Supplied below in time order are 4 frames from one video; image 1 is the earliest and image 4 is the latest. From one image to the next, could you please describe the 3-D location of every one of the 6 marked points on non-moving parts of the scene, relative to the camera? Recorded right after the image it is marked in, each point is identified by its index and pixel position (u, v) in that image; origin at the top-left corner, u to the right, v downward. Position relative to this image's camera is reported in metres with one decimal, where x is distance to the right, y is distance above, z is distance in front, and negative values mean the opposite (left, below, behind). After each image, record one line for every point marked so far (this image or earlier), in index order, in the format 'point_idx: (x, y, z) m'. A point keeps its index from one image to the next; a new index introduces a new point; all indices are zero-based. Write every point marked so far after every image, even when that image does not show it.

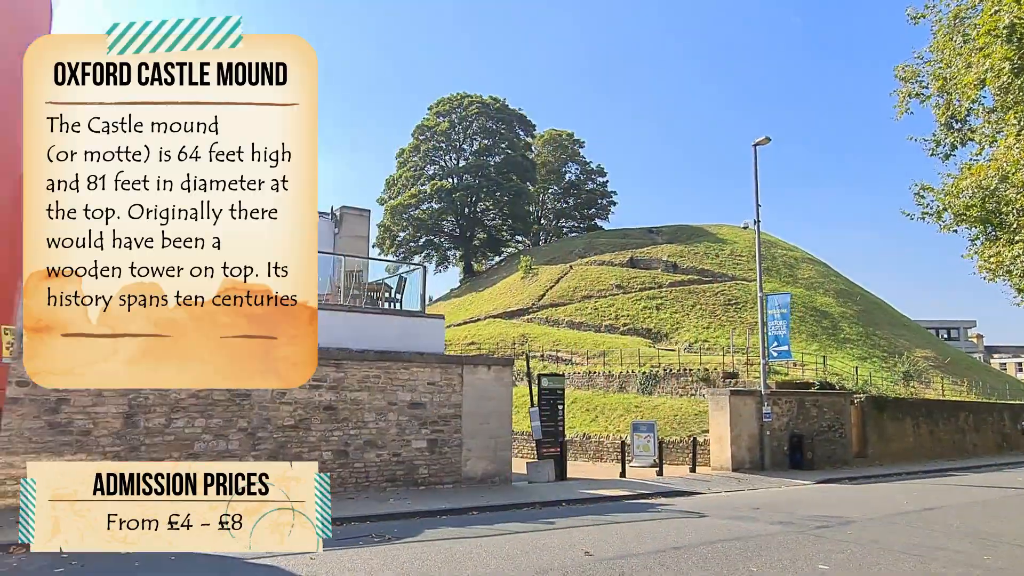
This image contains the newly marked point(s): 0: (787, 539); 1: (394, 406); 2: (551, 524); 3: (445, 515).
0: (+3.9, -3.7, +10.6) m
1: (-2.5, -2.5, +15.3) m
2: (+0.6, -3.8, +11.6) m
3: (-1.2, -4.1, +13.2) m
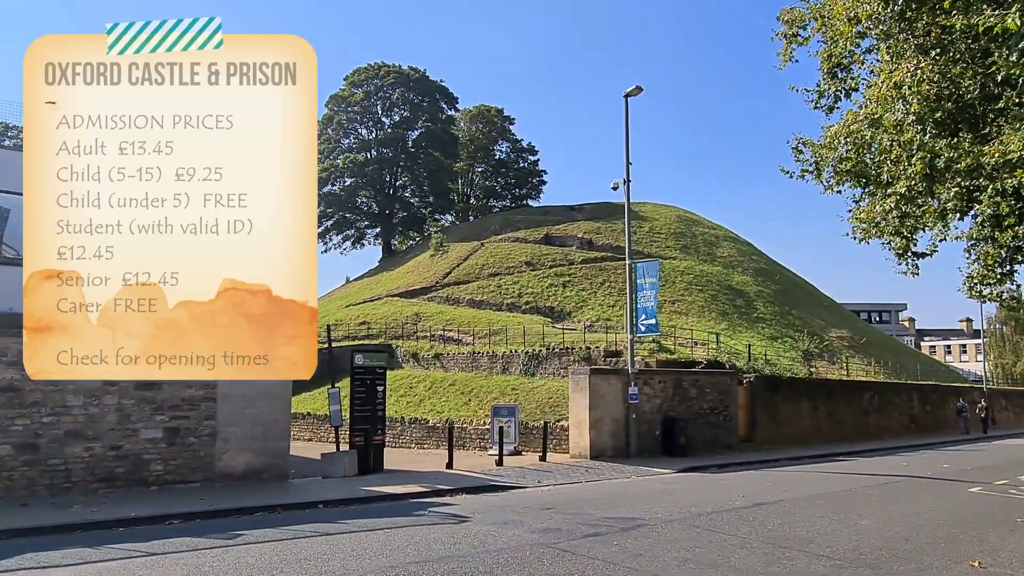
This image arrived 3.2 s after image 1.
0: (0.0, -2.9, +8.0) m
1: (-6.8, -1.7, +12.3) m
2: (-3.4, -3.1, +8.8) m
3: (-5.3, -3.3, +10.3) m
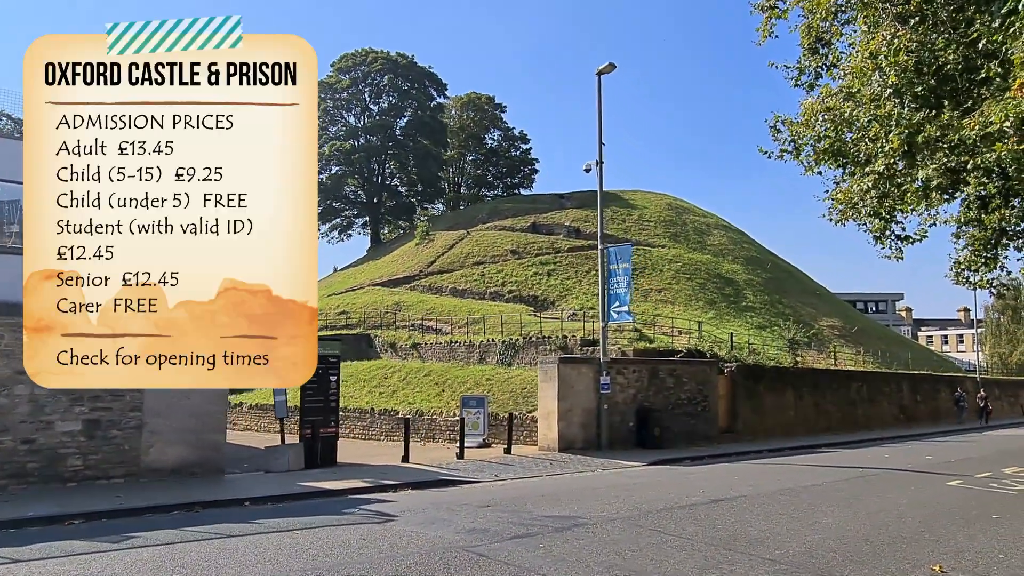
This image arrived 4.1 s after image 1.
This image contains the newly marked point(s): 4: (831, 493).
0: (-0.9, -2.7, +7.2) m
1: (-7.7, -1.4, +11.4) m
2: (-4.3, -2.8, +8.0) m
3: (-6.3, -3.1, +9.5) m
4: (+5.5, -3.6, +12.6) m
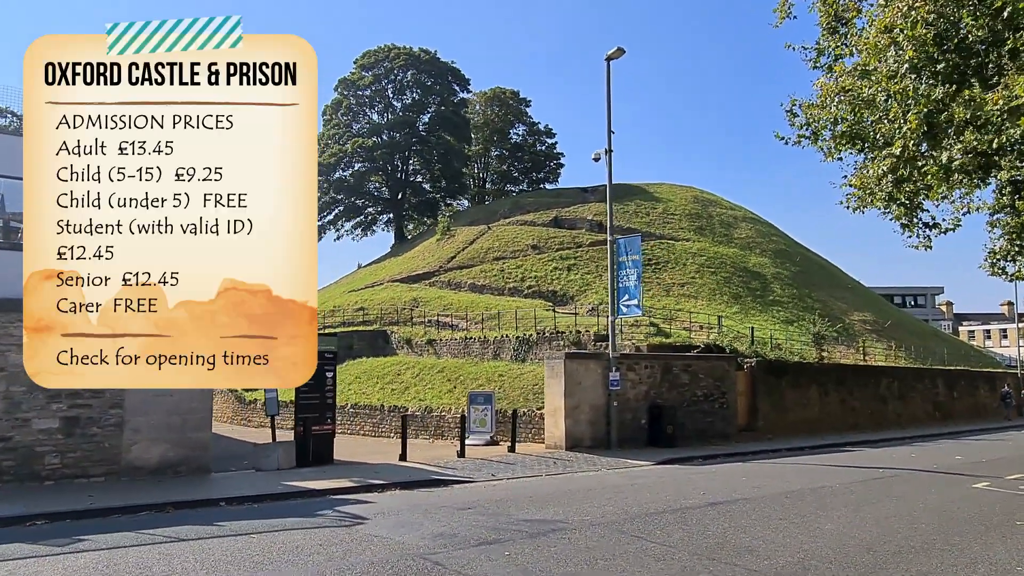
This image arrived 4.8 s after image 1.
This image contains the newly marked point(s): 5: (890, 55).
0: (-1.3, -2.6, +6.7) m
1: (-7.9, -1.3, +11.2) m
2: (-4.7, -2.7, +7.6) m
3: (-6.6, -3.0, +9.2) m
4: (+5.4, -3.4, +11.8) m
5: (+7.4, +4.5, +14.0) m
